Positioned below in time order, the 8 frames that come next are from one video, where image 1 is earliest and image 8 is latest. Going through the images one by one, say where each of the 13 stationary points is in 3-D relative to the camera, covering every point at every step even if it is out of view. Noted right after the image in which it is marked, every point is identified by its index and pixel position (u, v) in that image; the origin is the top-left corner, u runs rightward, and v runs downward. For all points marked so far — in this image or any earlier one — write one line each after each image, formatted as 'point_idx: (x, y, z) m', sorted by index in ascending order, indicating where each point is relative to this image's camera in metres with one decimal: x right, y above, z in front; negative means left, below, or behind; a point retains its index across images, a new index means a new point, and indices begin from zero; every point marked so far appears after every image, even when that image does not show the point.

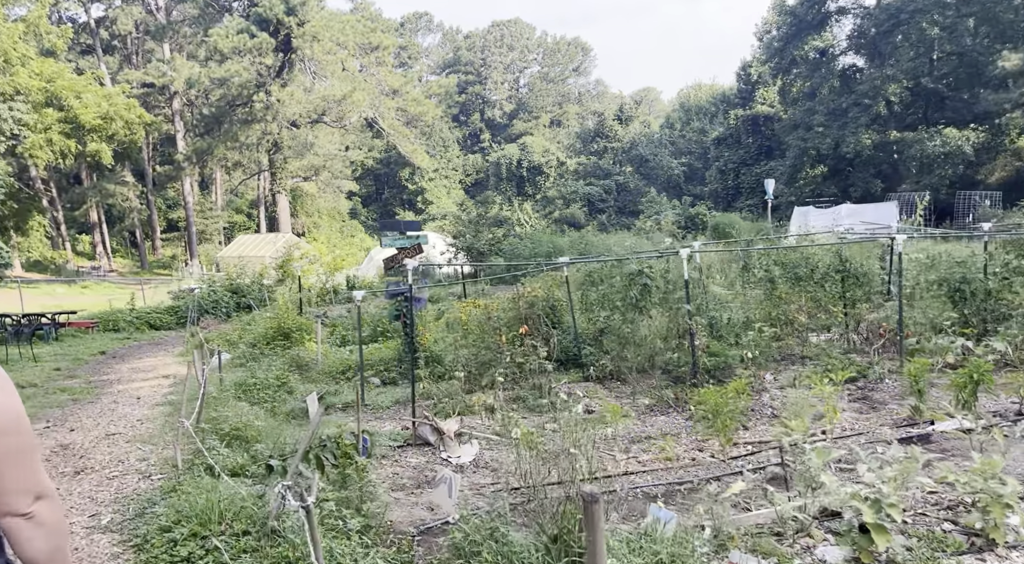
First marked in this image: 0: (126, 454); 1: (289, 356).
0: (-3.0, -1.3, +6.7) m
1: (-2.7, -0.9, +10.2) m
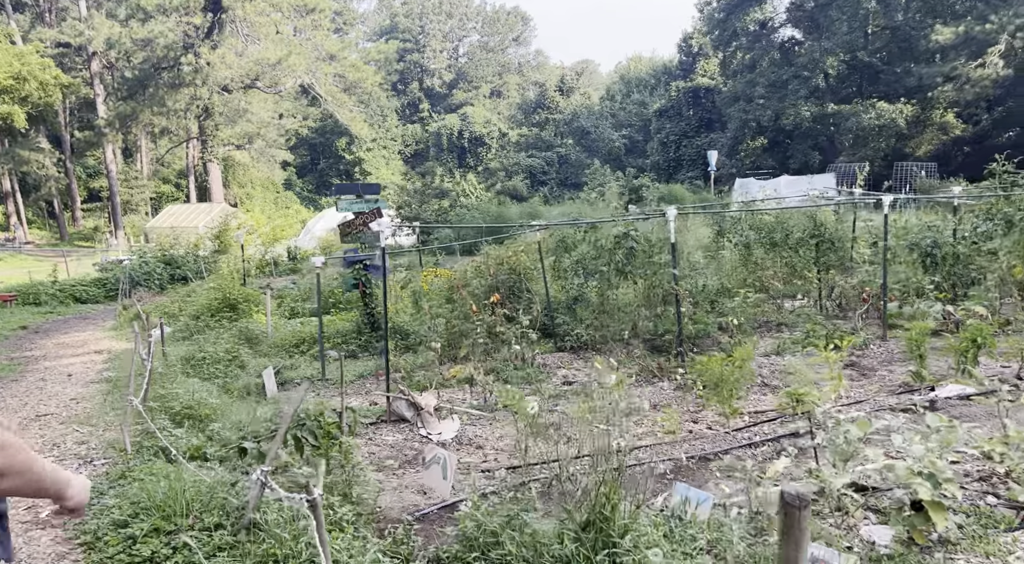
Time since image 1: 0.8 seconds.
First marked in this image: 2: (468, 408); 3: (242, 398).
0: (-3.1, -1.1, +6.0) m
1: (-3.1, -0.5, +9.6) m
2: (-0.3, -0.9, +6.2) m
3: (-2.2, -0.9, +7.0) m
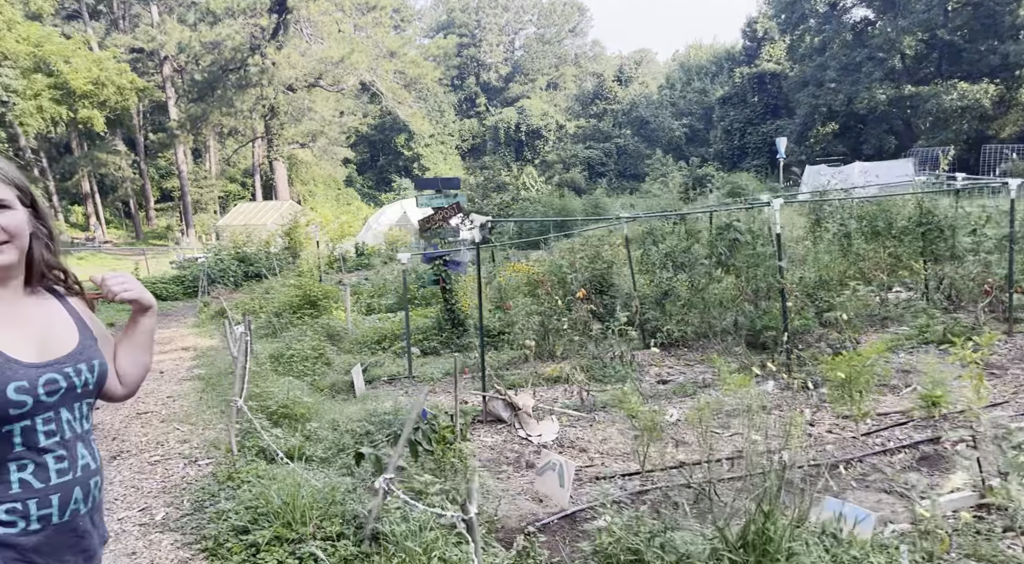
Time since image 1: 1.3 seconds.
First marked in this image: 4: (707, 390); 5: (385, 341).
0: (-2.4, -1.1, +6.0) m
1: (-2.2, -0.5, +9.5) m
2: (+0.4, -0.9, +6.0) m
3: (-1.4, -0.9, +6.9) m
4: (+1.5, -0.8, +6.6) m
5: (-1.4, -0.6, +9.2) m
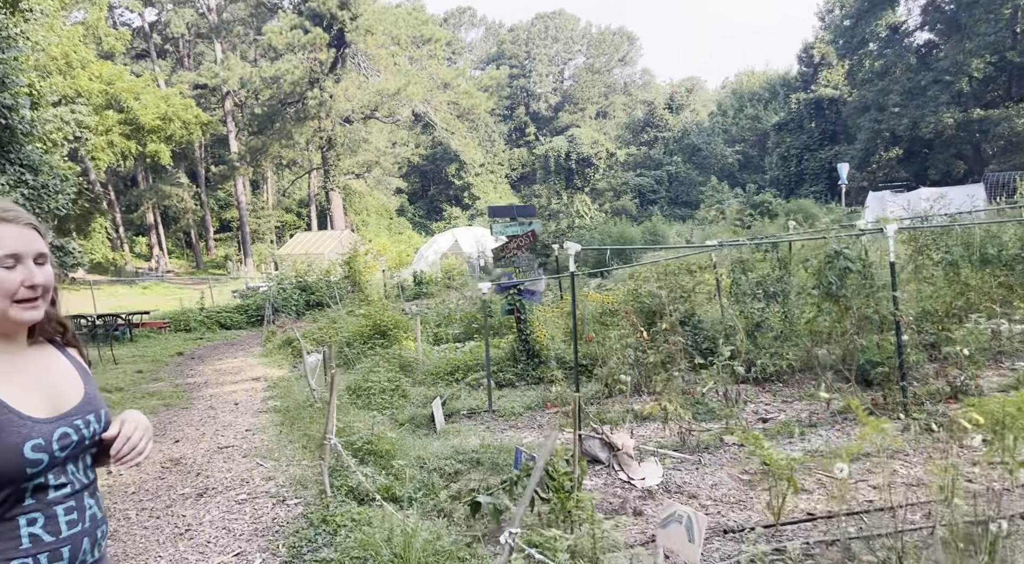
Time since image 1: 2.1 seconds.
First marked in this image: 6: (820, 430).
0: (-1.8, -1.3, +5.8) m
1: (-1.3, -0.8, +9.3) m
2: (+1.0, -1.1, +5.6) m
3: (-0.7, -1.2, +6.7) m
4: (+2.2, -1.0, +6.1) m
5: (-0.5, -1.0, +8.9) m
6: (+2.1, -1.0, +6.0) m
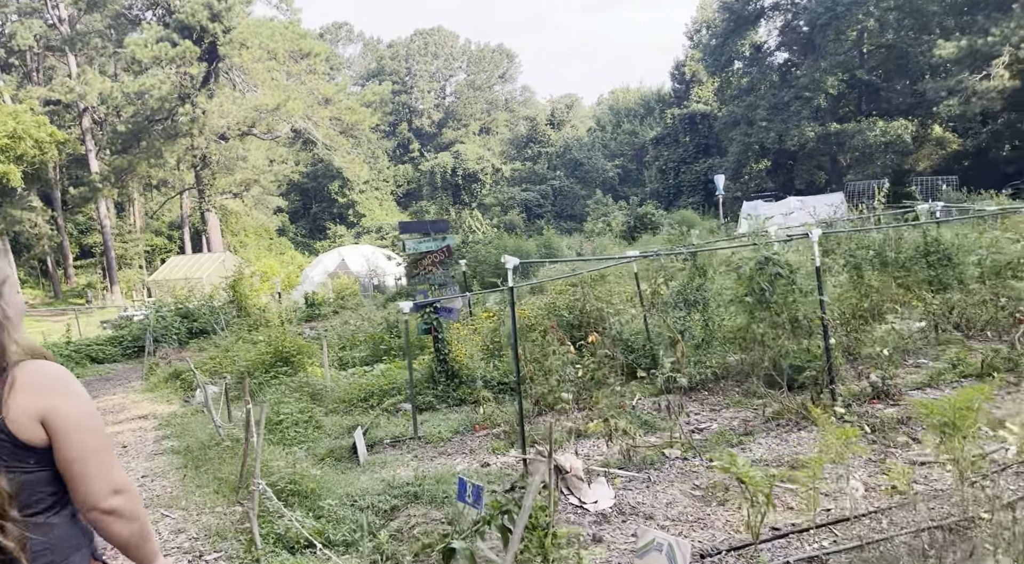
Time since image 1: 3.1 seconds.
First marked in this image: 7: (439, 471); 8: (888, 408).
0: (-2.2, -1.5, +5.2) m
1: (-2.2, -1.0, +8.7) m
2: (+0.6, -1.2, +5.4) m
3: (-1.2, -1.3, +6.2) m
4: (+1.7, -1.1, +6.1) m
5: (-1.4, -1.2, +8.4) m
6: (+1.7, -1.1, +6.0) m
7: (-0.5, -1.3, +5.9) m
8: (+2.7, -0.9, +6.3) m
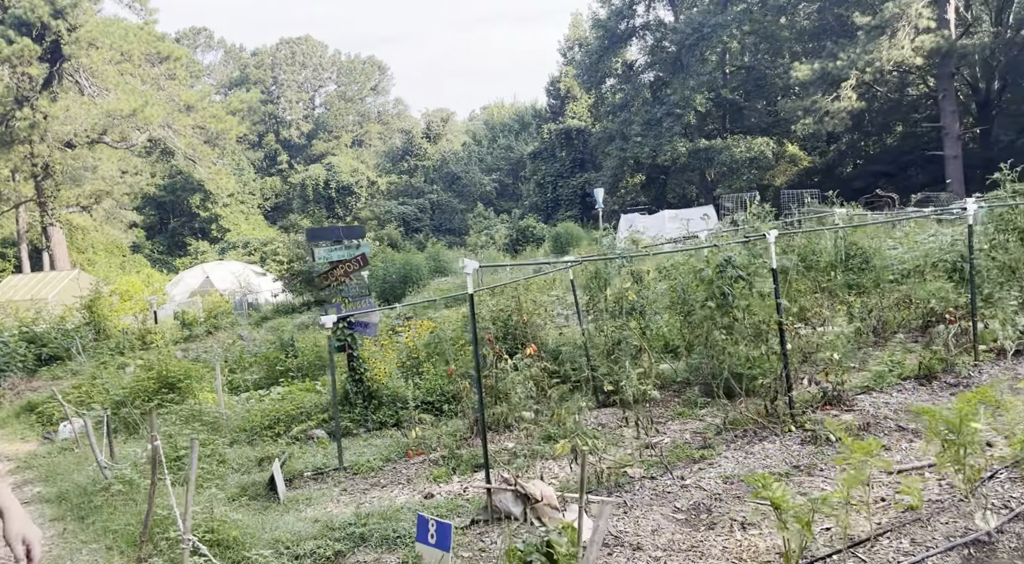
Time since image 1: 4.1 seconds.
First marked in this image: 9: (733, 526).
0: (-2.3, -1.5, +4.2) m
1: (-2.9, -1.2, +7.7) m
2: (+0.4, -1.2, +4.8) m
3: (-1.6, -1.4, +5.3) m
4: (+1.3, -1.1, +5.7) m
5: (-2.0, -1.3, +7.6) m
6: (+1.4, -1.1, +5.6) m
7: (-0.8, -1.4, +5.2) m
8: (+2.3, -0.9, +6.0) m
9: (+1.2, -1.3, +4.4) m
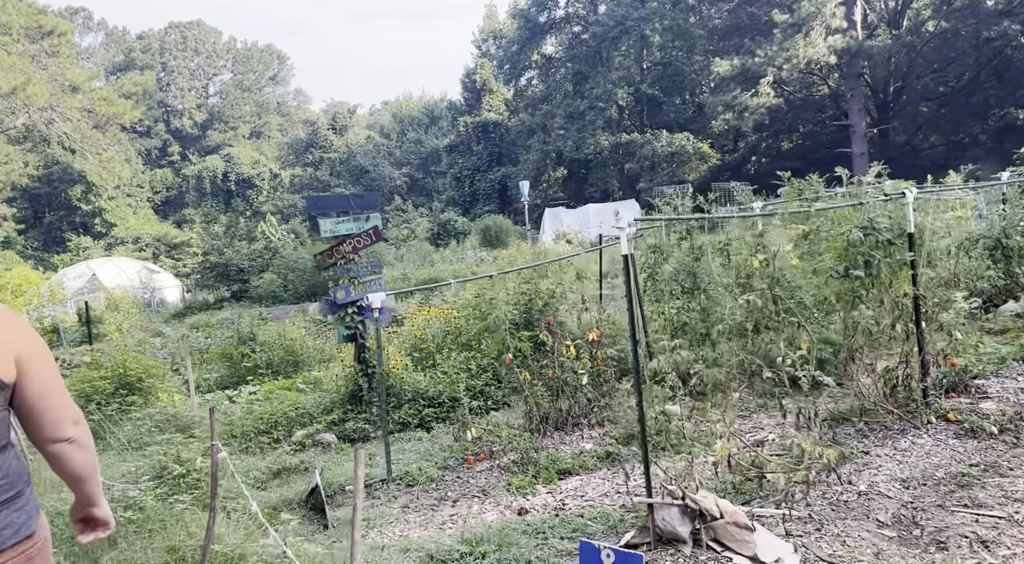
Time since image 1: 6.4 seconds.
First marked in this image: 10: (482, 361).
0: (-1.5, -1.3, +2.9) m
1: (-2.6, -1.0, +6.3) m
2: (+1.1, -1.0, +3.9) m
3: (-1.0, -1.2, +4.1) m
4: (+1.9, -0.9, +4.8) m
5: (-1.7, -1.1, +6.2) m
6: (+1.9, -0.9, +4.7) m
7: (-0.2, -1.2, +4.1) m
8: (+2.8, -0.7, +5.3) m
9: (+1.9, -1.1, +3.6) m
10: (-0.3, -0.7, +7.2) m
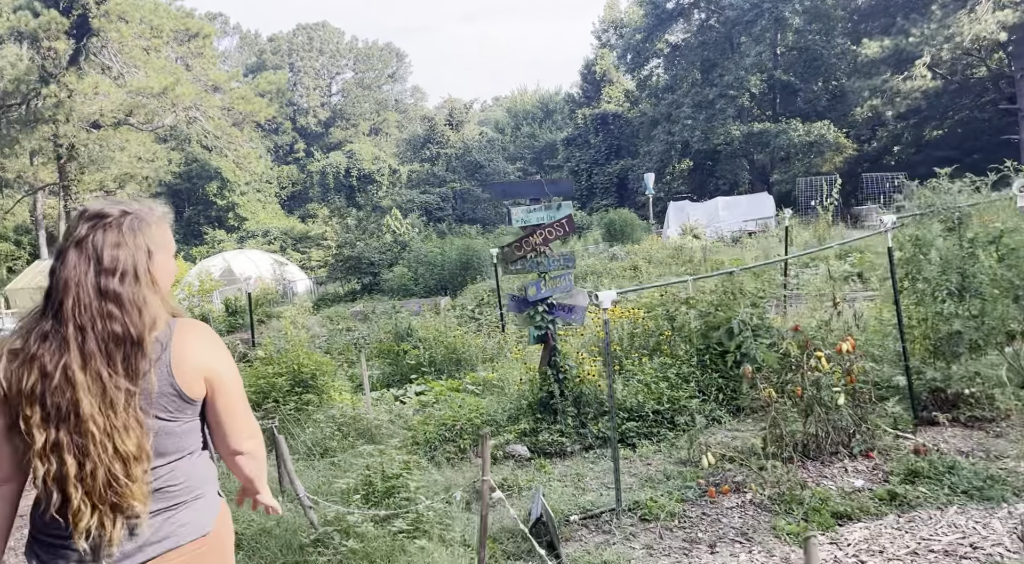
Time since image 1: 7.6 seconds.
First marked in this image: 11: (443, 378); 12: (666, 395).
0: (-0.5, -1.3, +2.2) m
1: (-1.2, -0.9, +5.7) m
2: (+2.2, -1.0, +2.8) m
3: (+0.2, -1.2, +3.3) m
4: (+3.1, -0.9, +3.7) m
5: (-0.3, -1.1, +5.5) m
6: (+3.1, -0.9, +3.6) m
7: (+1.0, -1.2, +3.2) m
8: (+4.1, -0.7, +4.0) m
9: (+2.9, -1.1, +2.4) m
10: (+1.3, -0.6, +6.3) m
11: (-0.5, -0.8, +7.4) m
12: (+1.1, -0.8, +6.1) m
